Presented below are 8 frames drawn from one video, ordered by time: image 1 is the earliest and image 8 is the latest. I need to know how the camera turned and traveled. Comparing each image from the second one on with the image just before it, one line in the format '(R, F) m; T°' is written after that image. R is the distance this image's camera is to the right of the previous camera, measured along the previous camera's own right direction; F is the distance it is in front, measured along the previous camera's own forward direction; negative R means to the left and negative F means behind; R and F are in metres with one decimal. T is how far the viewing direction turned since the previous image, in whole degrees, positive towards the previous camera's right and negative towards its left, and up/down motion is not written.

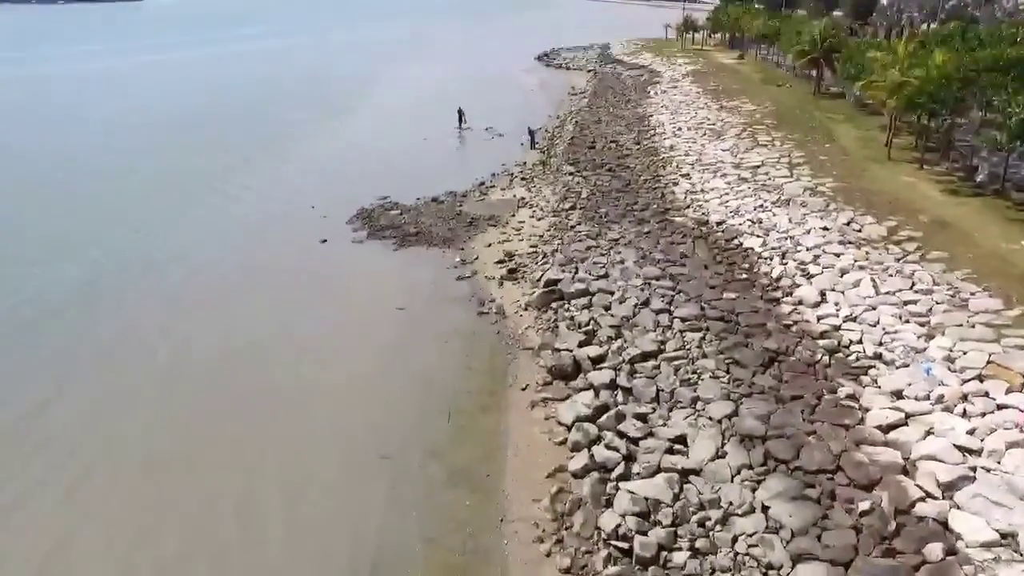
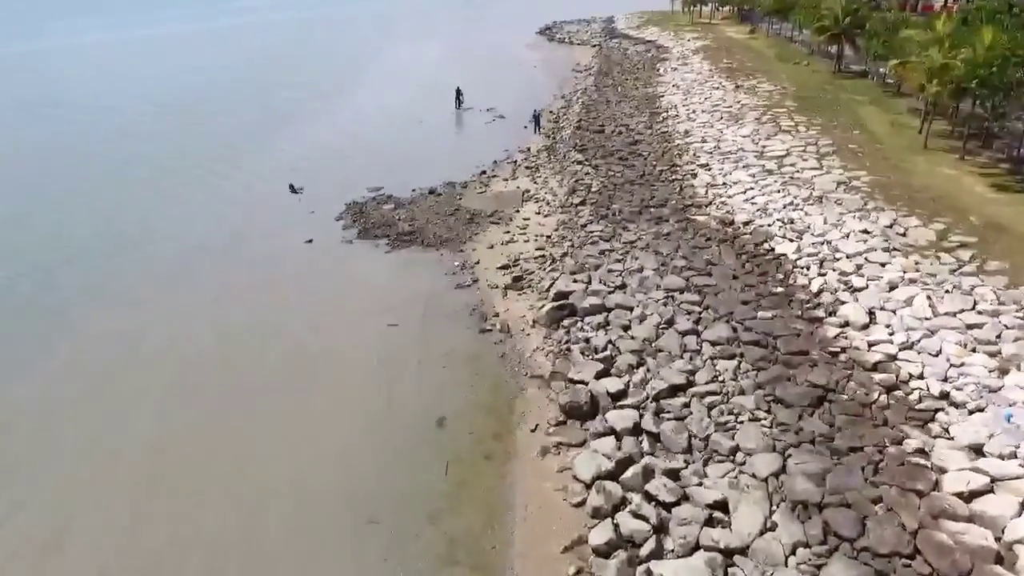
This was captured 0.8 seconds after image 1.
(-0.1, +2.3) m; 0°
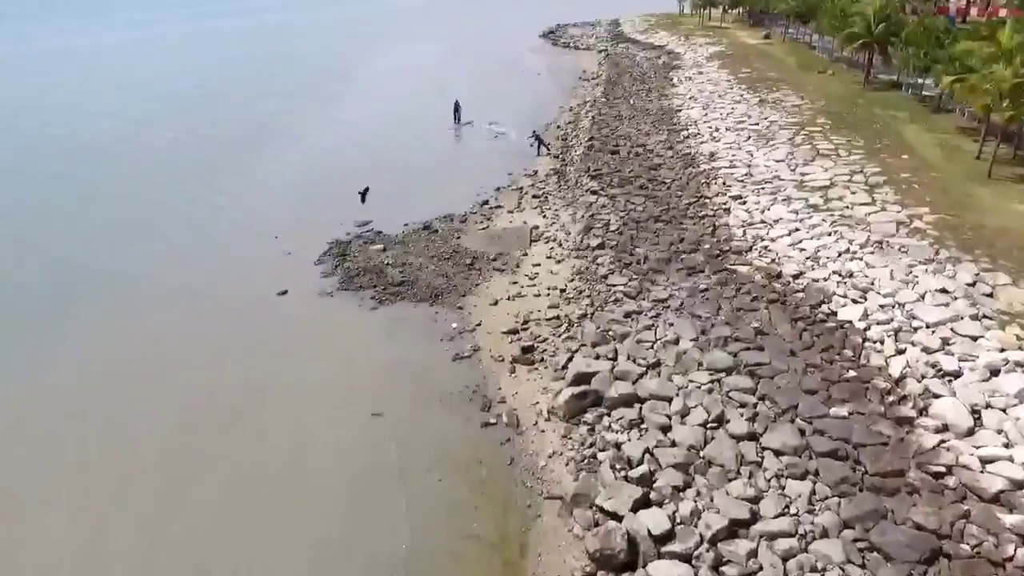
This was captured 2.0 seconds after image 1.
(-0.2, +3.5) m; 0°
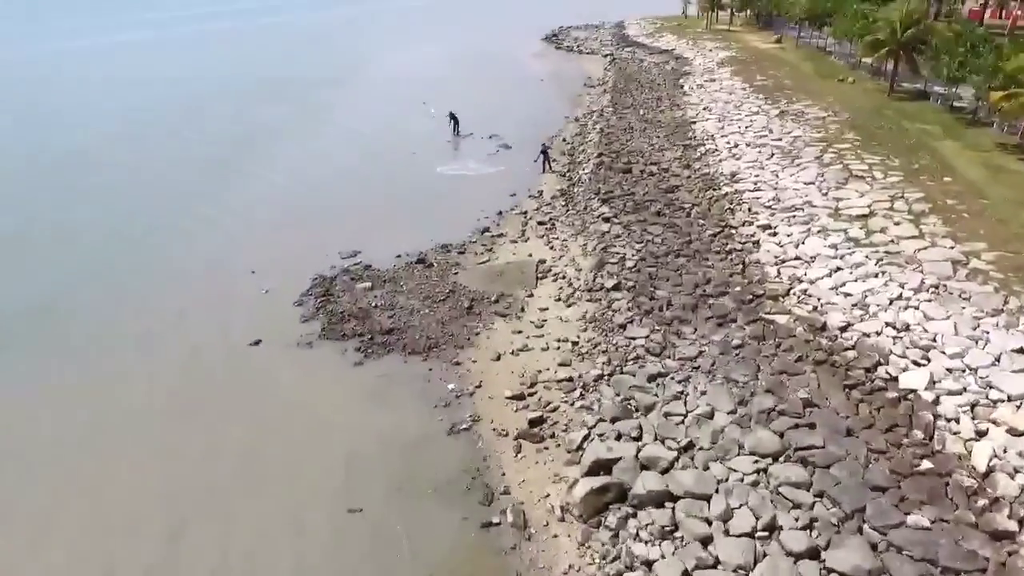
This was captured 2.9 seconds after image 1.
(-0.1, +2.6) m; 0°
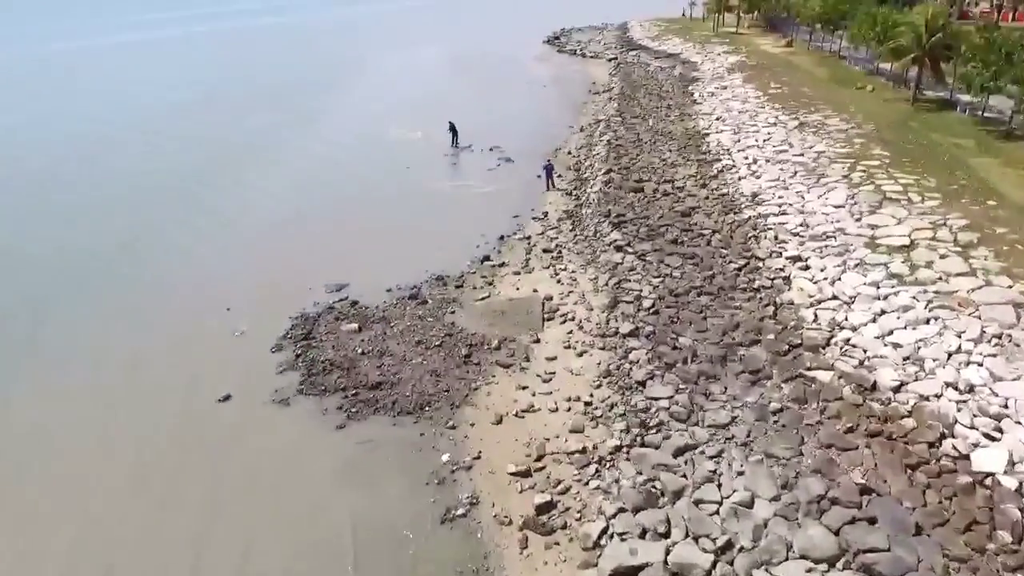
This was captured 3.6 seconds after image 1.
(0.0, +2.2) m; 0°
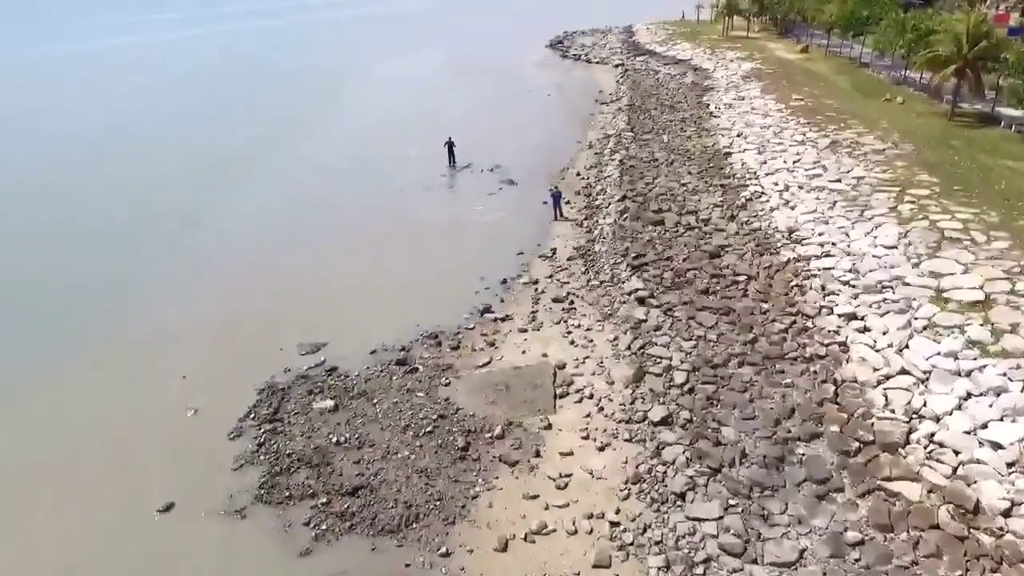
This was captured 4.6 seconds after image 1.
(-0.1, +3.1) m; 0°
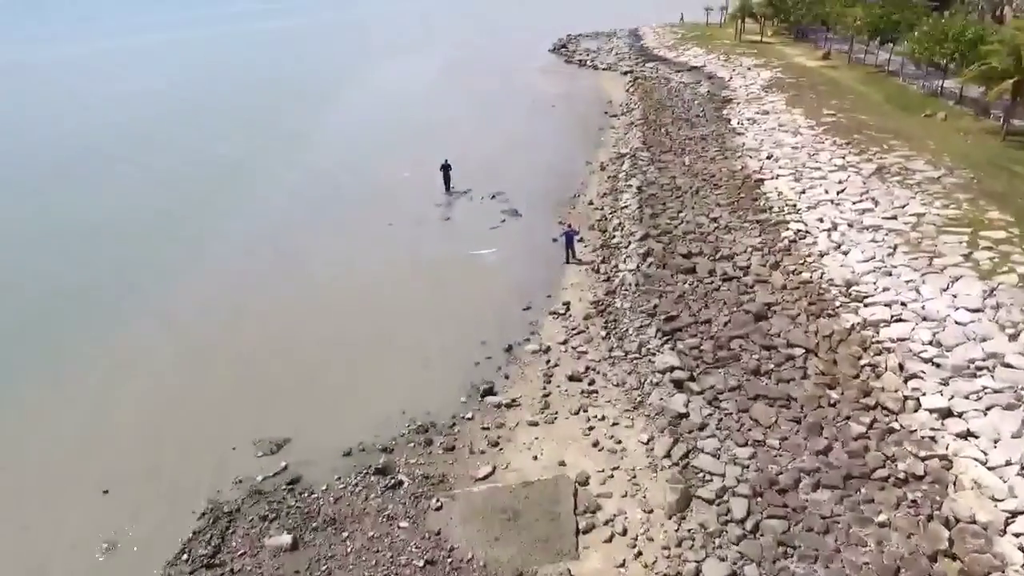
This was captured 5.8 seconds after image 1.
(-0.1, +3.6) m; 0°
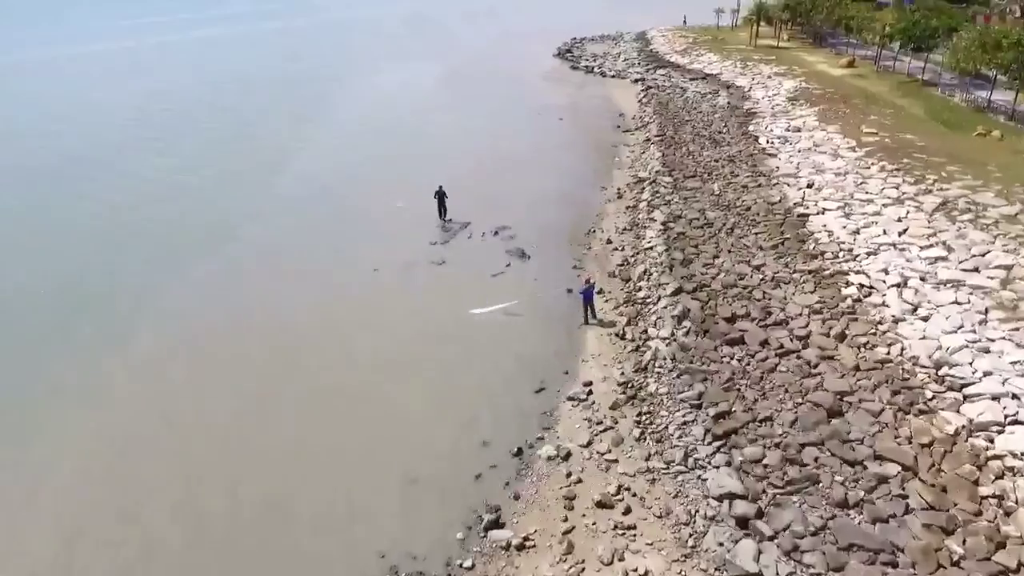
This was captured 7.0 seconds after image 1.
(-0.1, +3.8) m; 0°
